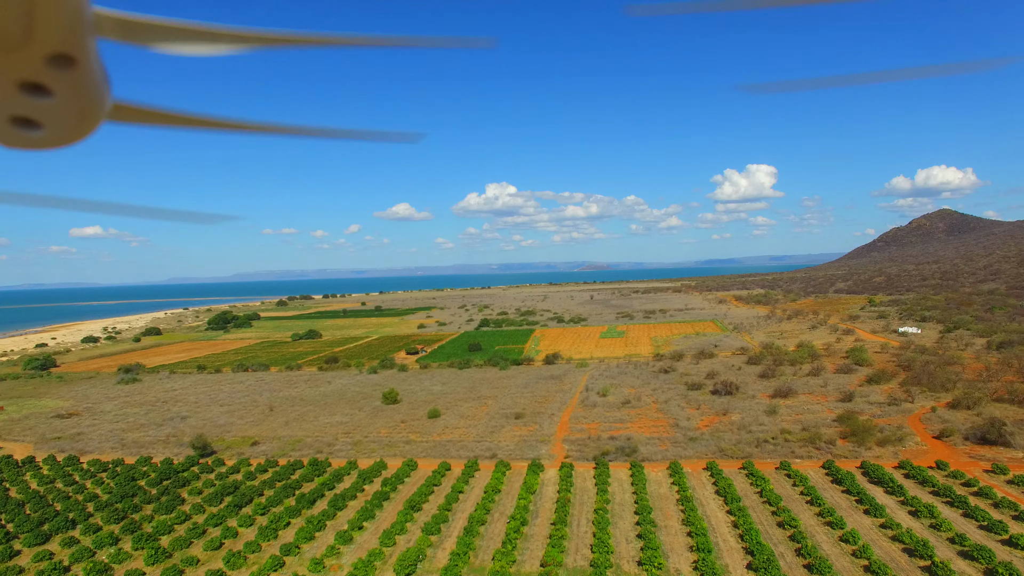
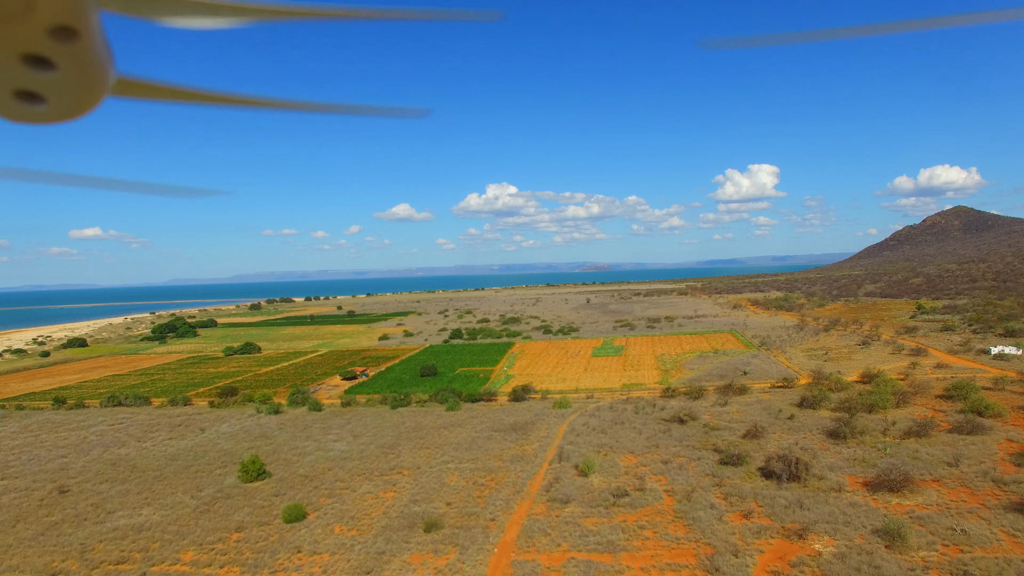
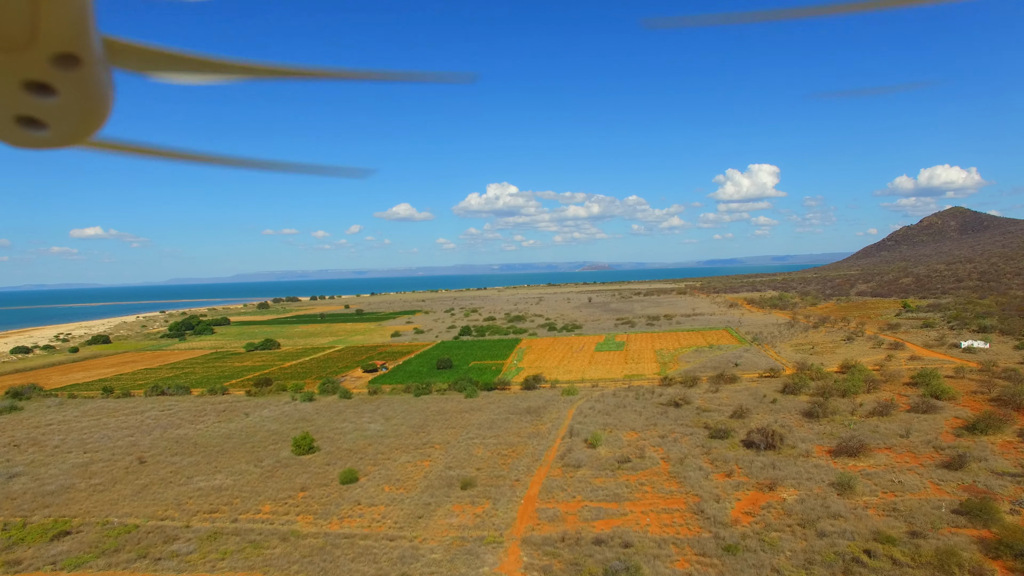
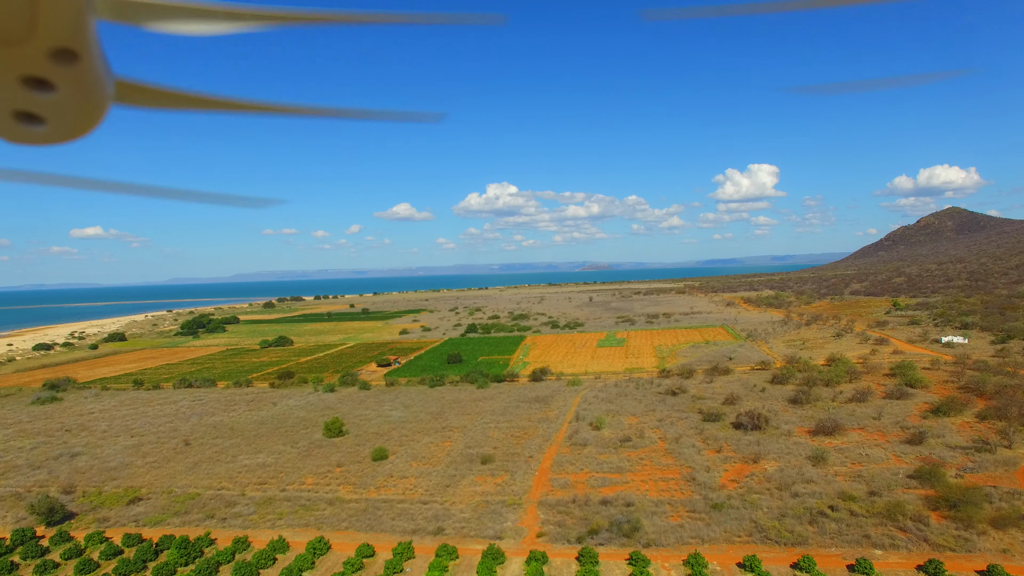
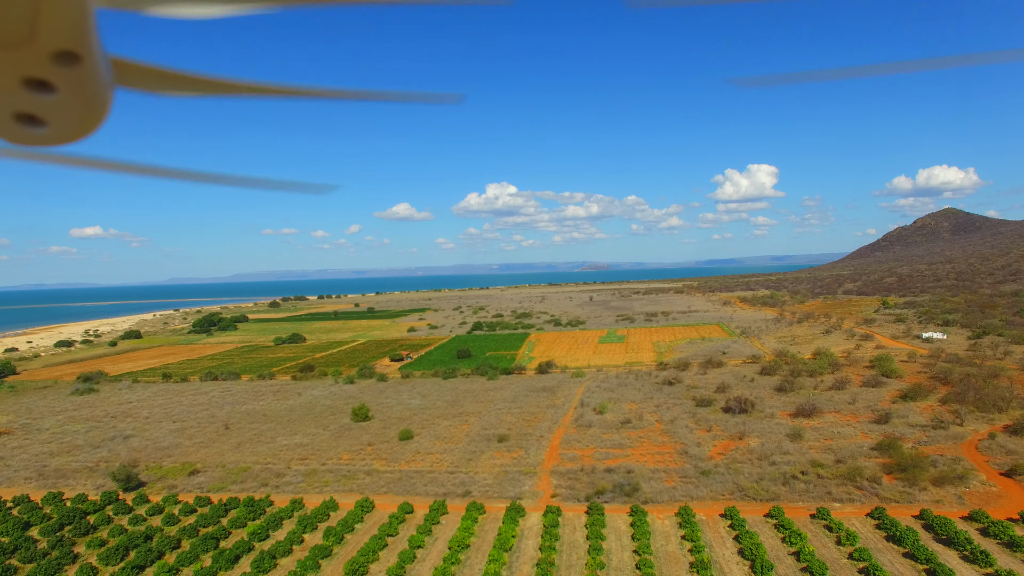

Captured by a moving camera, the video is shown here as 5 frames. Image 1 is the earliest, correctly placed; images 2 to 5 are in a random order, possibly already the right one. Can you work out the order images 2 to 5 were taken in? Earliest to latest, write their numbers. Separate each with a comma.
5, 4, 3, 2
